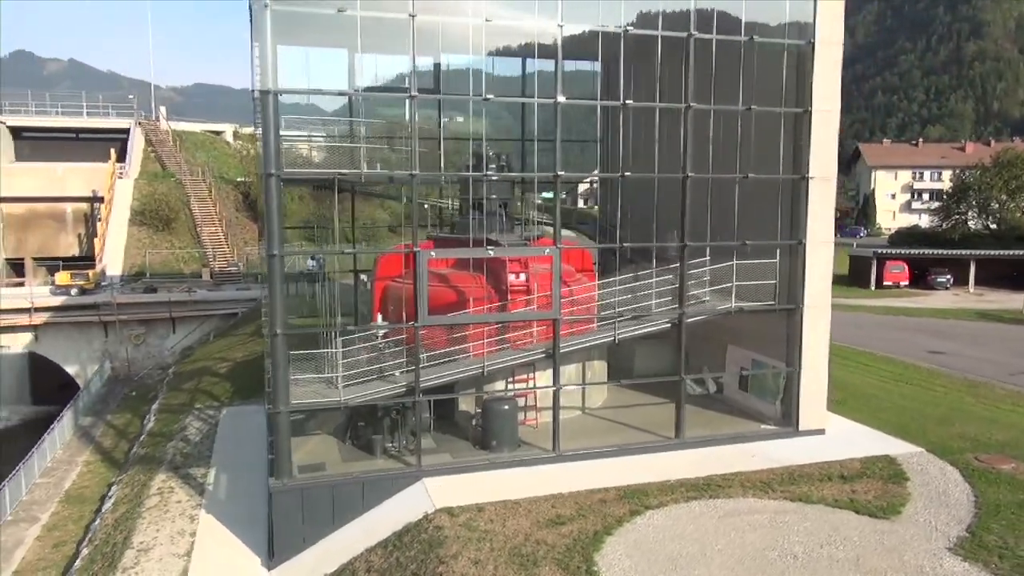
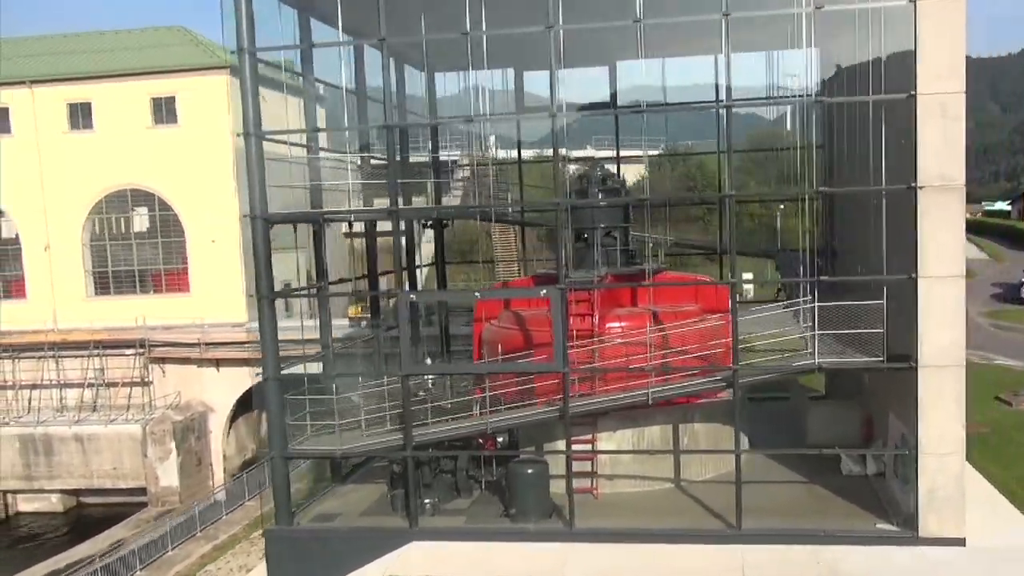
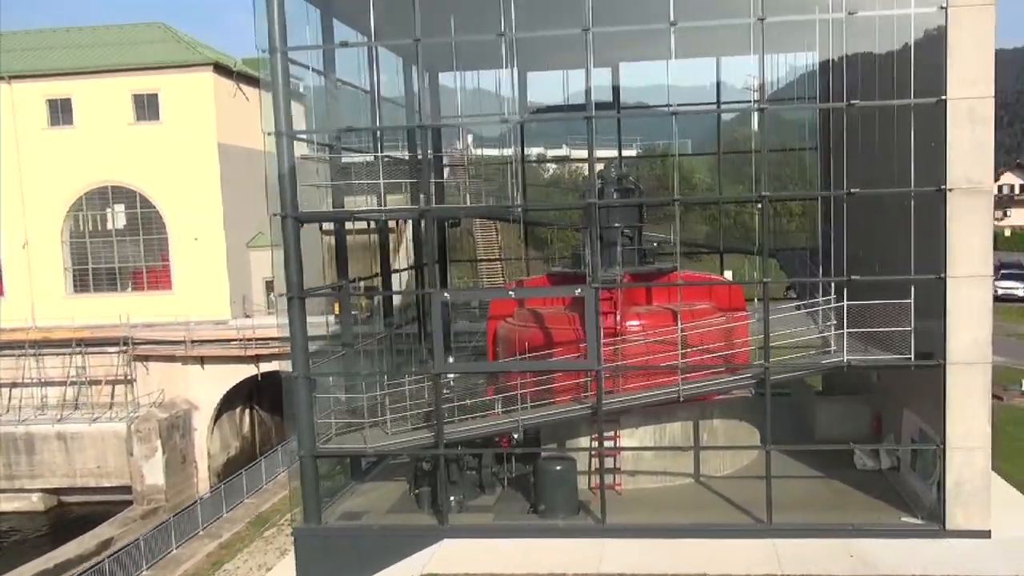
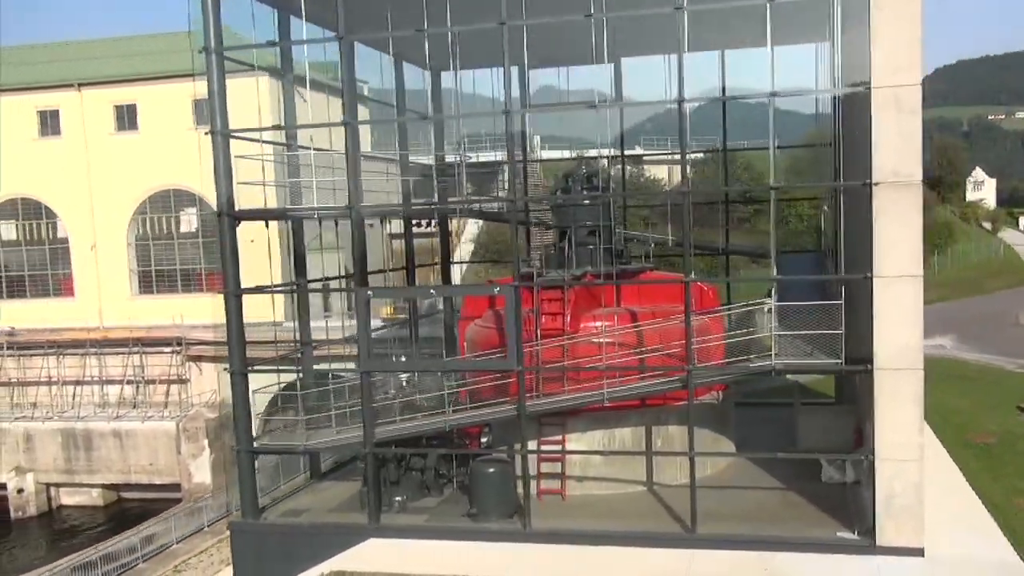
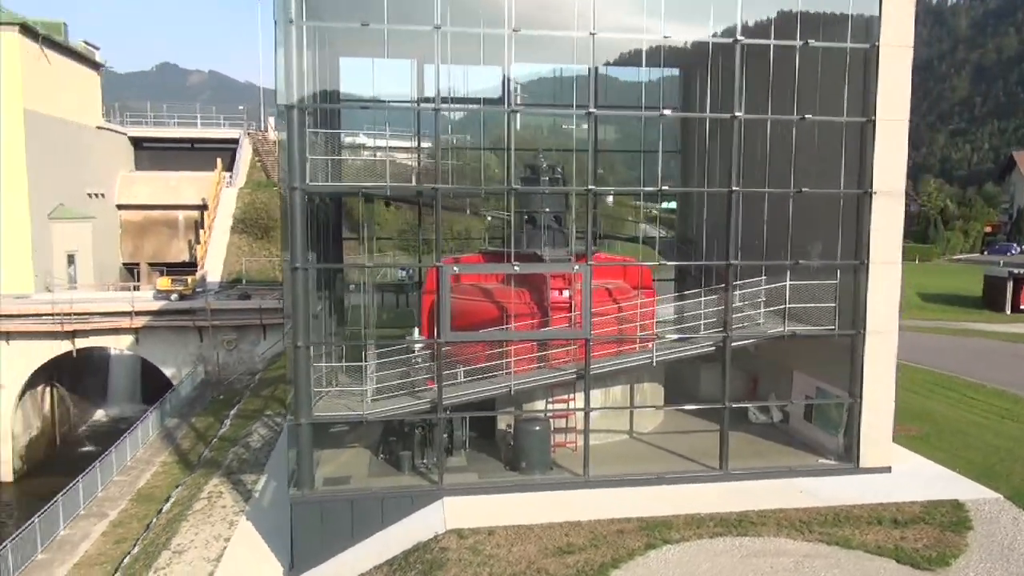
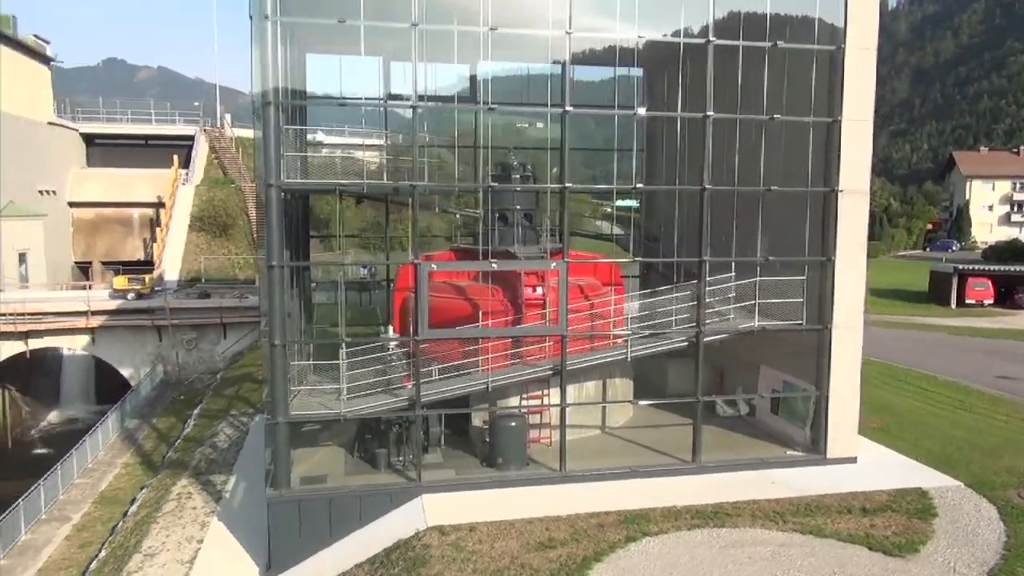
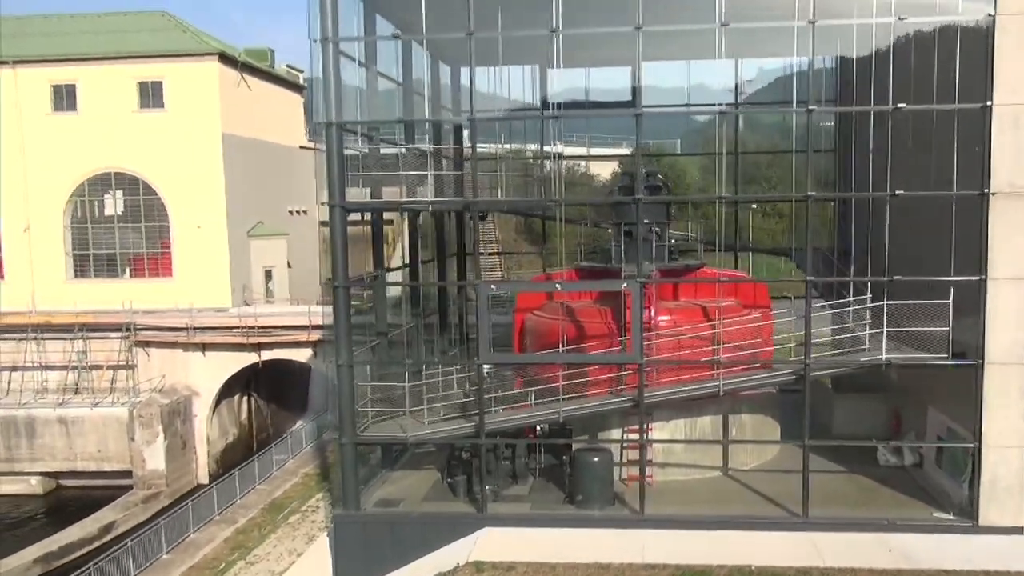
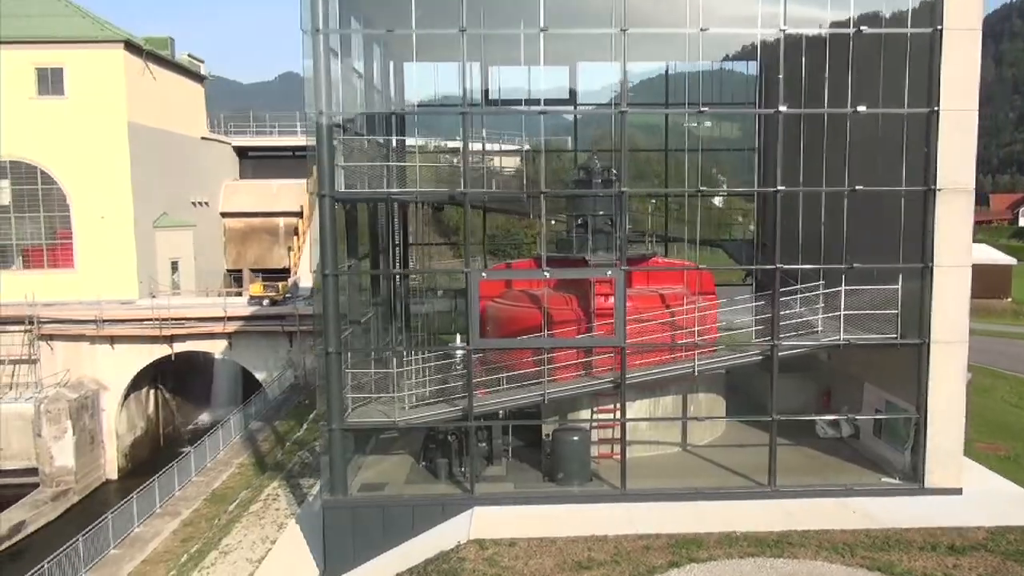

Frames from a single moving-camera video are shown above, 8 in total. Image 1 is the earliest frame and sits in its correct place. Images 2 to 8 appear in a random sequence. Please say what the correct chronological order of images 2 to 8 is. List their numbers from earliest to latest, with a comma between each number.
6, 5, 8, 7, 3, 2, 4
